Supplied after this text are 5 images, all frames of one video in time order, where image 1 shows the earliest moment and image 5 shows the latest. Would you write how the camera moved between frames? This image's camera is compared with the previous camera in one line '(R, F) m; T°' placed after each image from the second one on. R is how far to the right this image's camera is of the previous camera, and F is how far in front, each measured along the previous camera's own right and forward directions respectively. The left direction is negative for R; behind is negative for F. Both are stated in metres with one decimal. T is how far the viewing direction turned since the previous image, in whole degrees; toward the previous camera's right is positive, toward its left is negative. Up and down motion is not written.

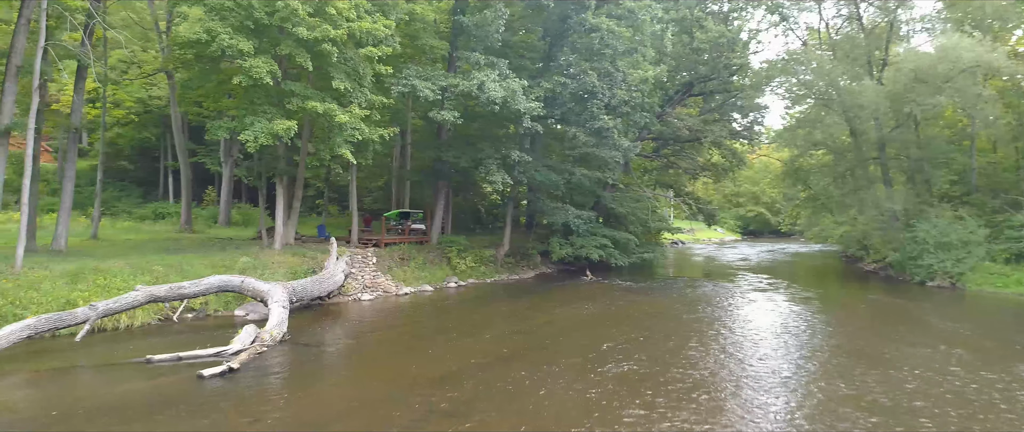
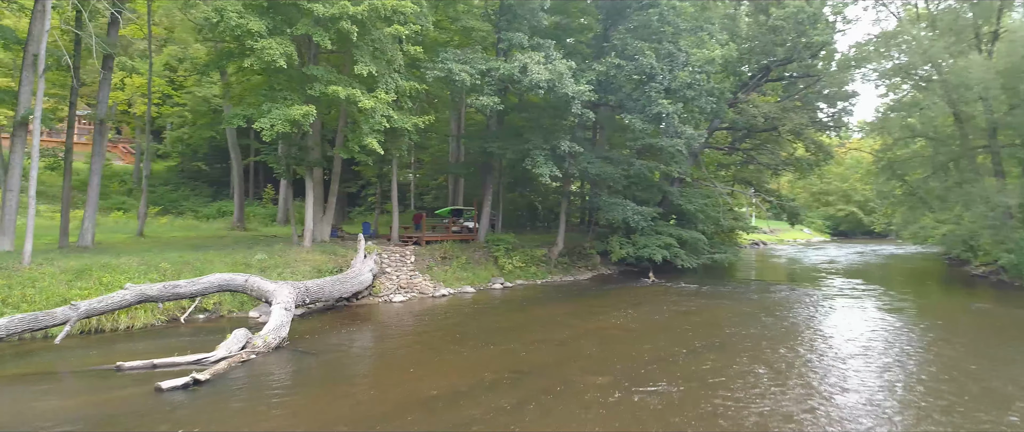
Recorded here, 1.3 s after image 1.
(+0.8, +1.7) m; -6°
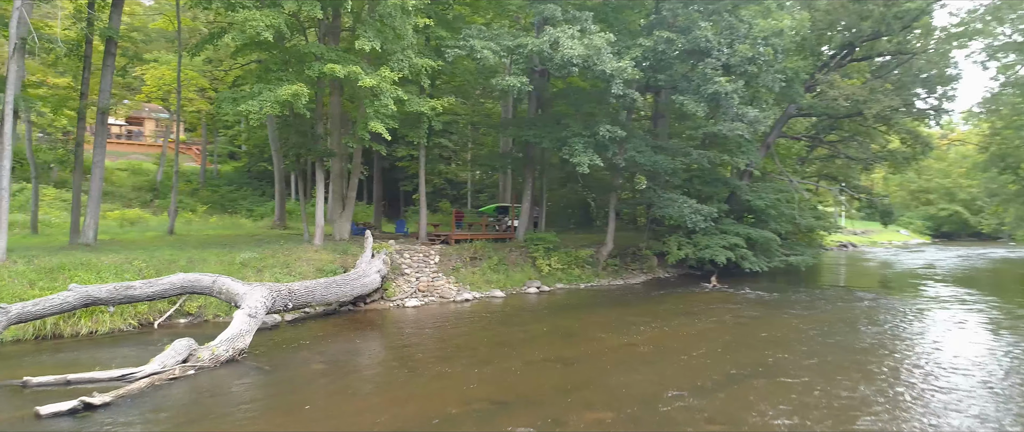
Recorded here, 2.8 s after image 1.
(+1.1, +2.0) m; -7°
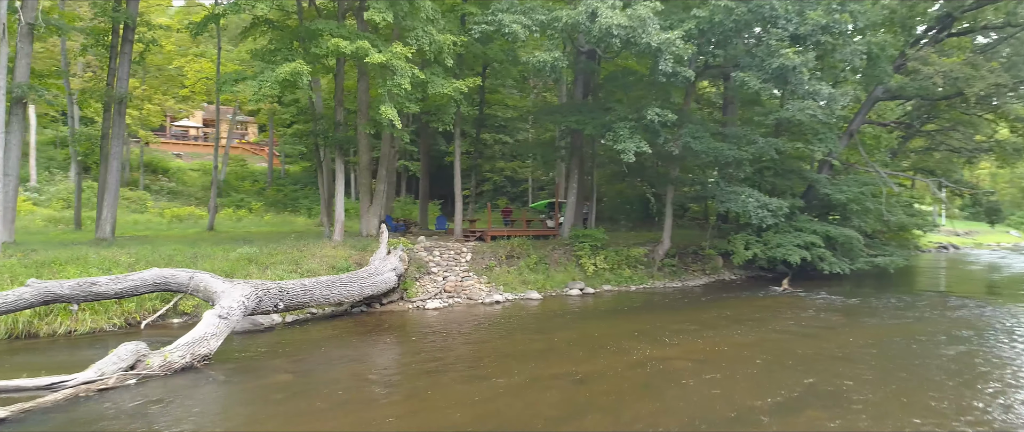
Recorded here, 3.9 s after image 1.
(+0.9, +1.6) m; -6°
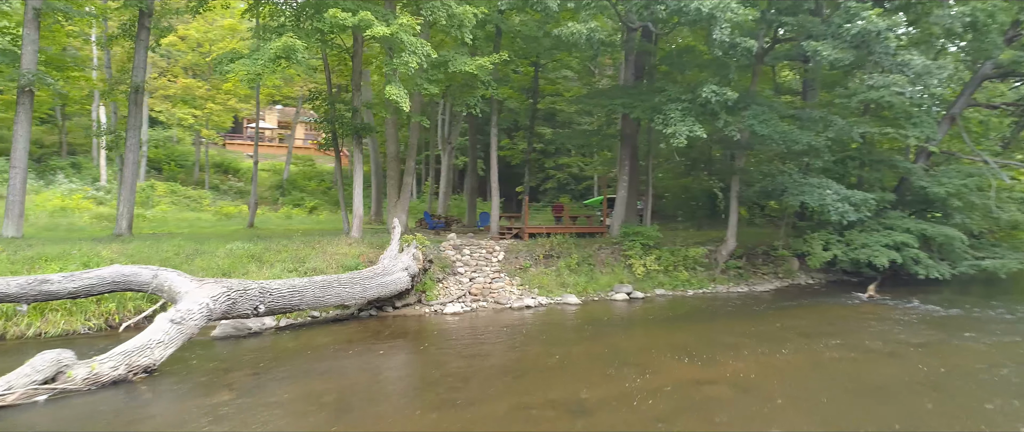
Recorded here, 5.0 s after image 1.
(+0.9, +1.6) m; -6°
